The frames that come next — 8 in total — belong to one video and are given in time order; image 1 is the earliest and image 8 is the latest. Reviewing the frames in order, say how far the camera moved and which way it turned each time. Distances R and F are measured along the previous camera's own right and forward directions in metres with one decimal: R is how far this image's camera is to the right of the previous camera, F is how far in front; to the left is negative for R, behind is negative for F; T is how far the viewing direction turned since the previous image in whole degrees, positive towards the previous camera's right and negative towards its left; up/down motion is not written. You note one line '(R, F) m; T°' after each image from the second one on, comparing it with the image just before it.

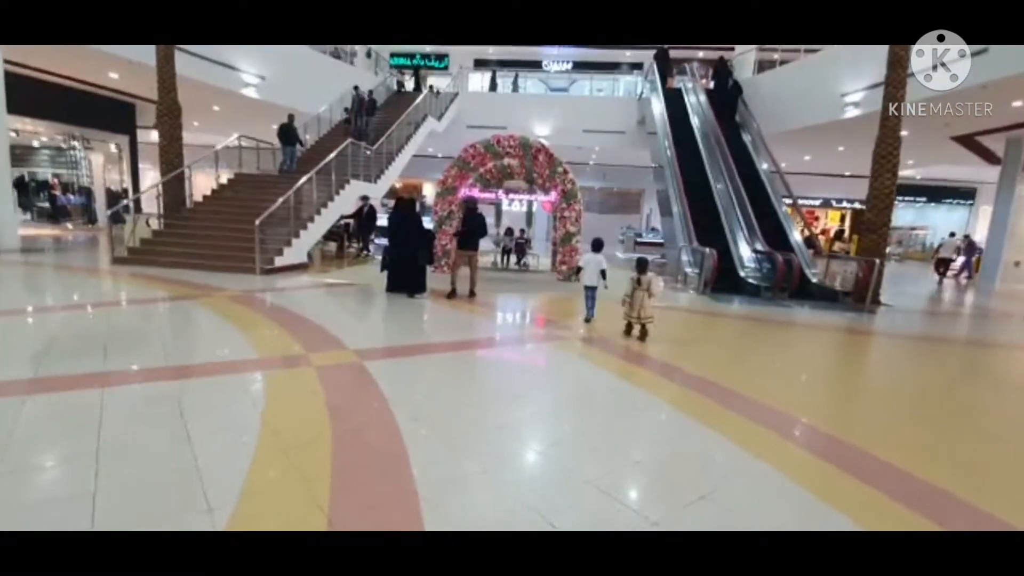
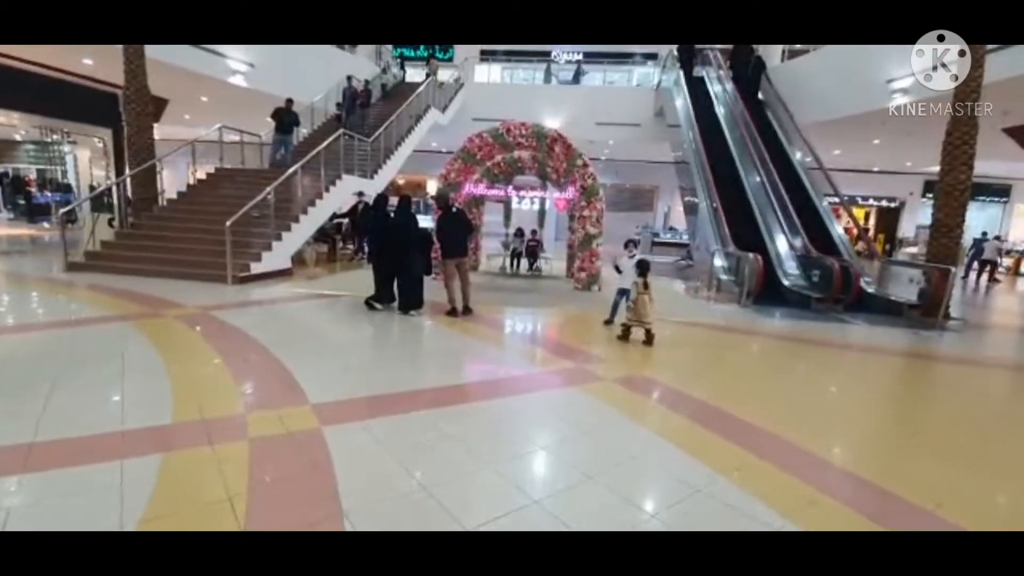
(-0.1, +1.0) m; -1°
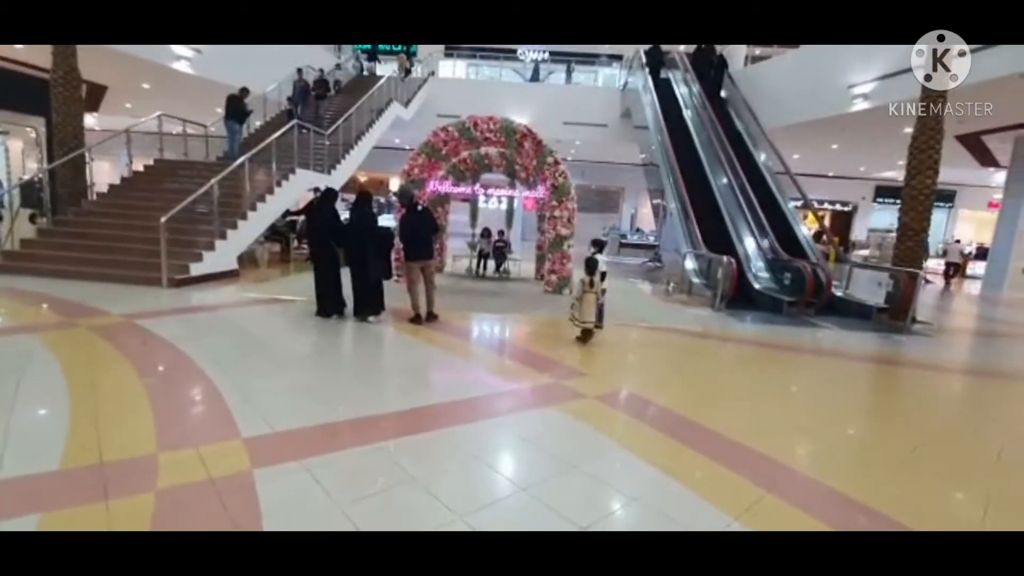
(-0.1, +0.4) m; +4°
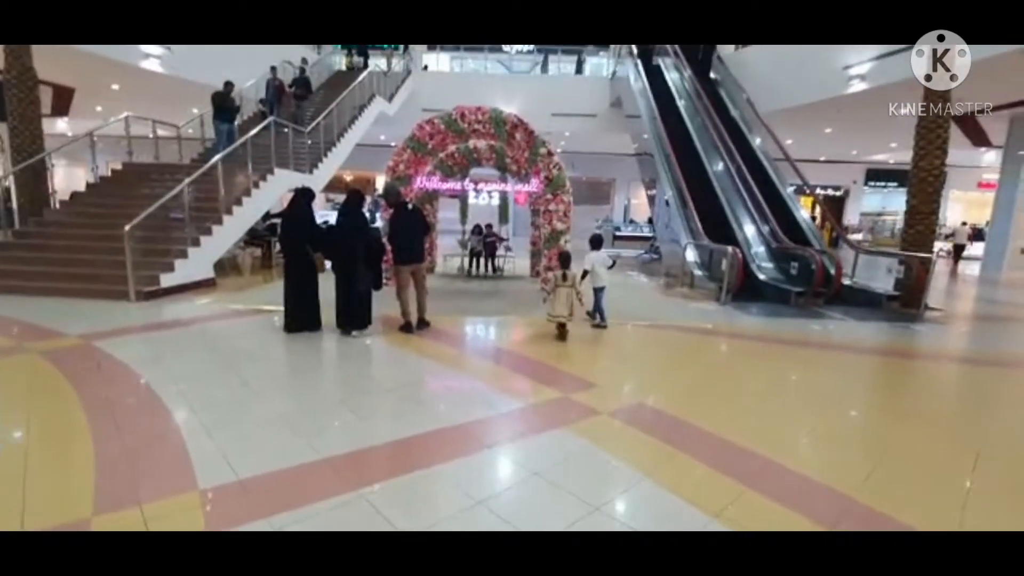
(0.0, +0.4) m; +1°
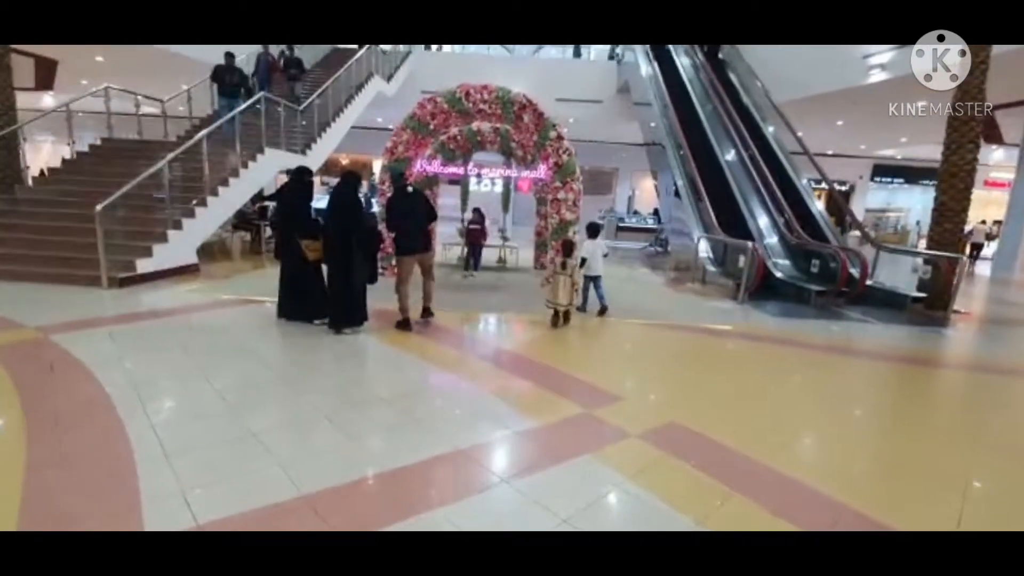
(-0.1, +0.4) m; 0°
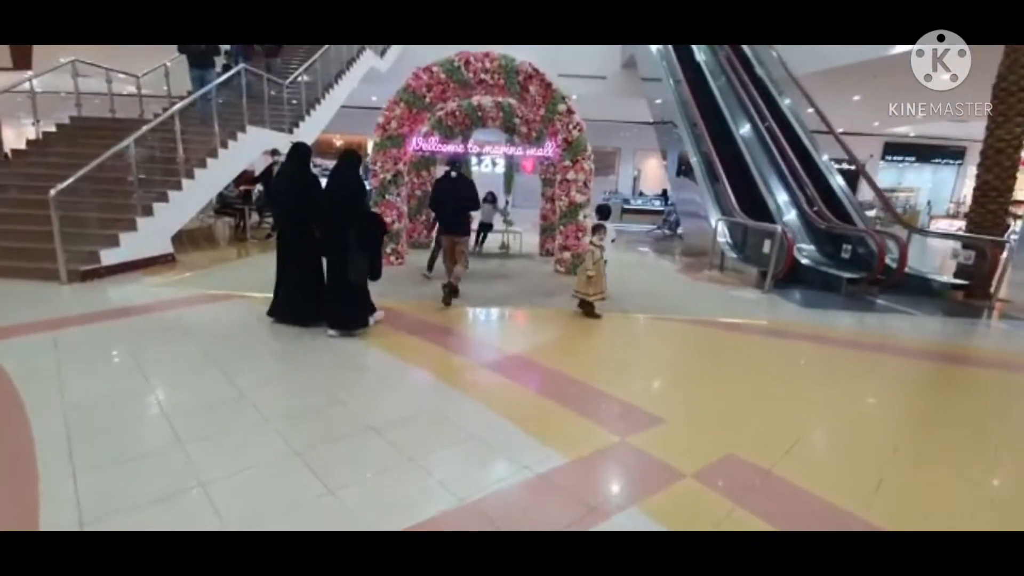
(-0.1, +0.5) m; 0°
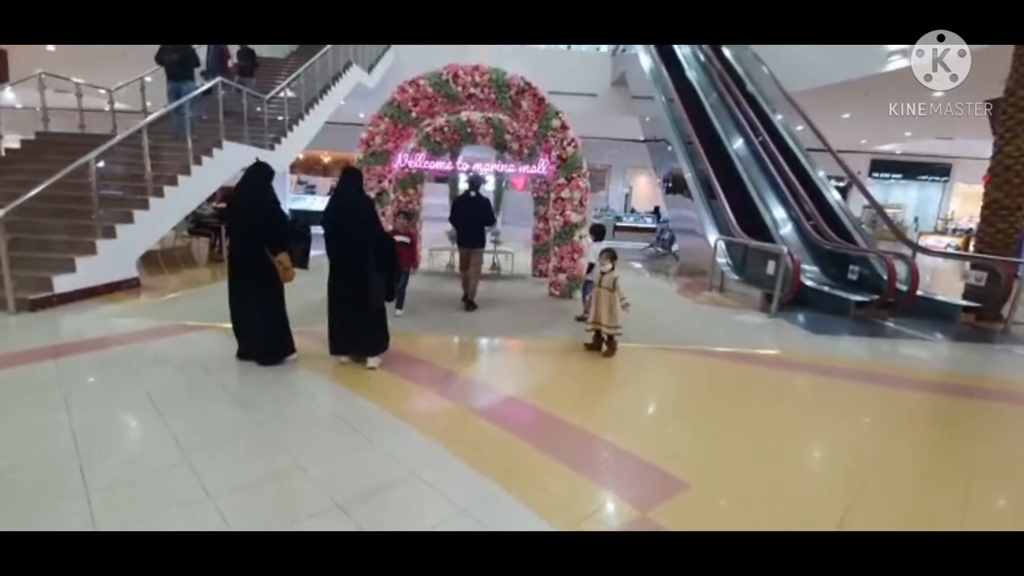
(0.0, +0.3) m; +1°
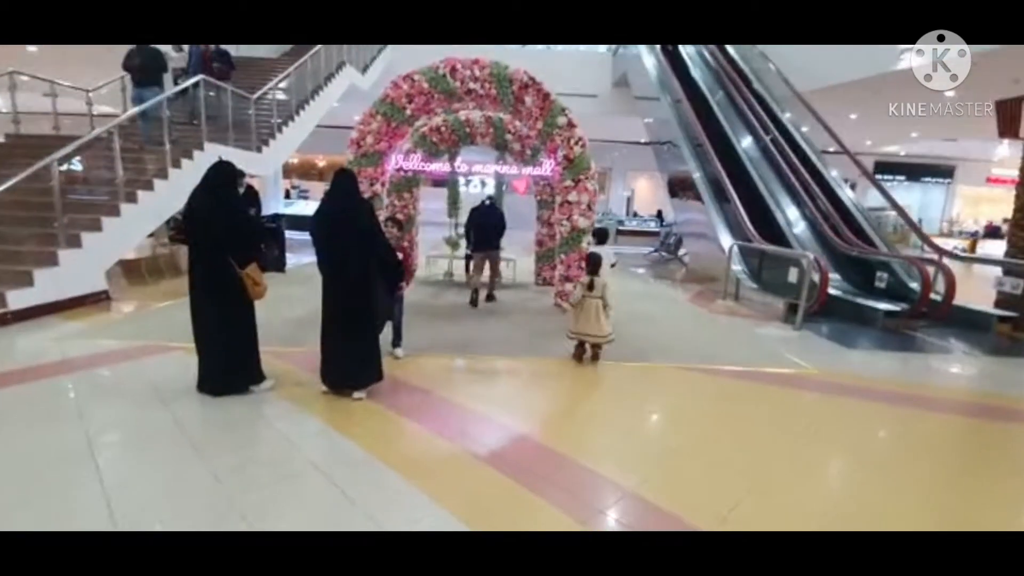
(-0.1, +0.4) m; 0°
